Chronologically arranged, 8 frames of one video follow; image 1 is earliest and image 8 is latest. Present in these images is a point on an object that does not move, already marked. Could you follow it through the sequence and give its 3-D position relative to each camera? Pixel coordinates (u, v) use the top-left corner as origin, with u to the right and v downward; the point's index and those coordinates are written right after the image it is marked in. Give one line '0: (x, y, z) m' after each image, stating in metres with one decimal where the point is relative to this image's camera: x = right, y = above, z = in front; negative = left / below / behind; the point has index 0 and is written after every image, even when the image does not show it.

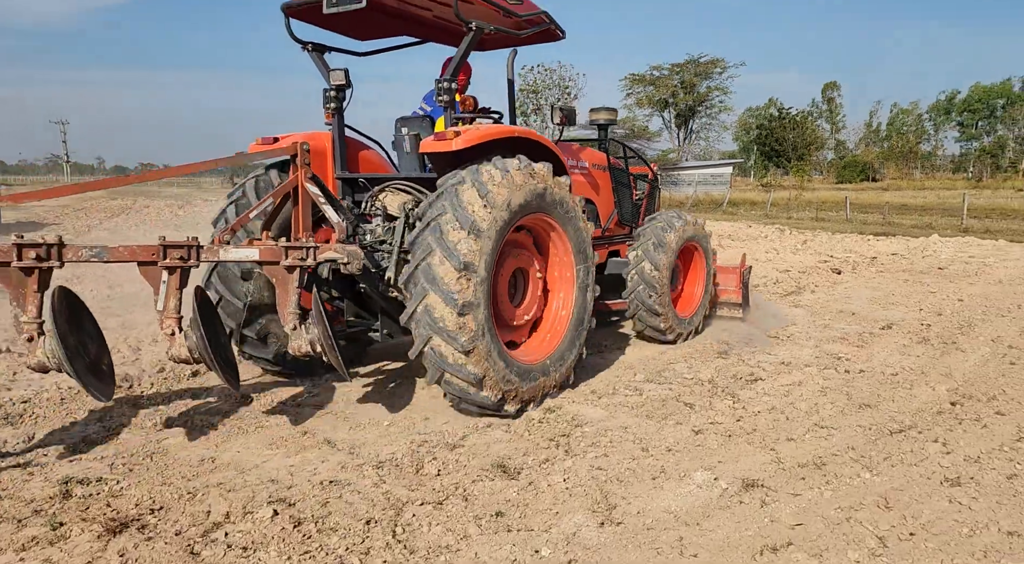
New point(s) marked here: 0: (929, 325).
0: (+3.0, -0.3, +4.6) m
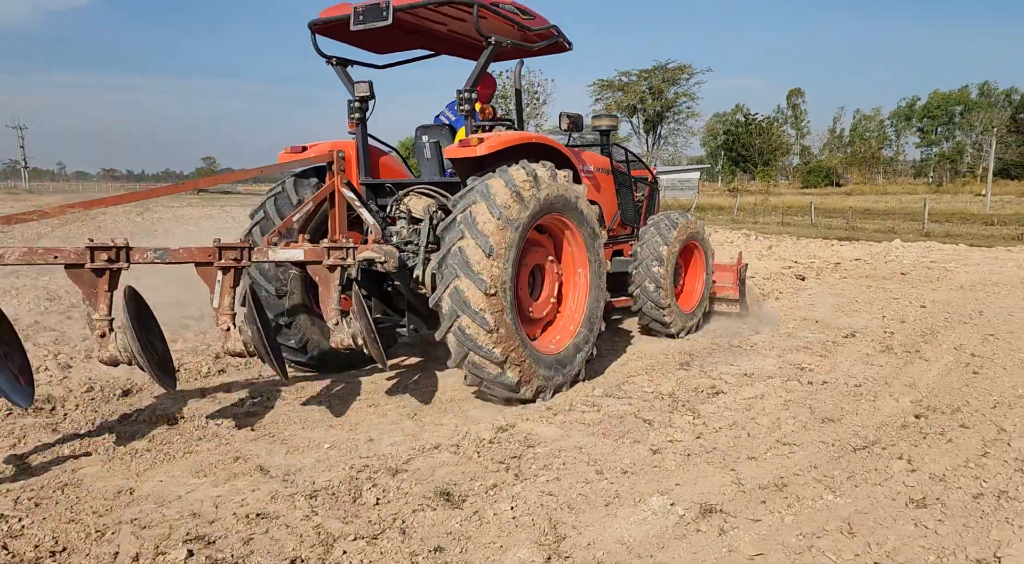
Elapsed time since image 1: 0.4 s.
0: (+2.7, -0.4, +4.5) m
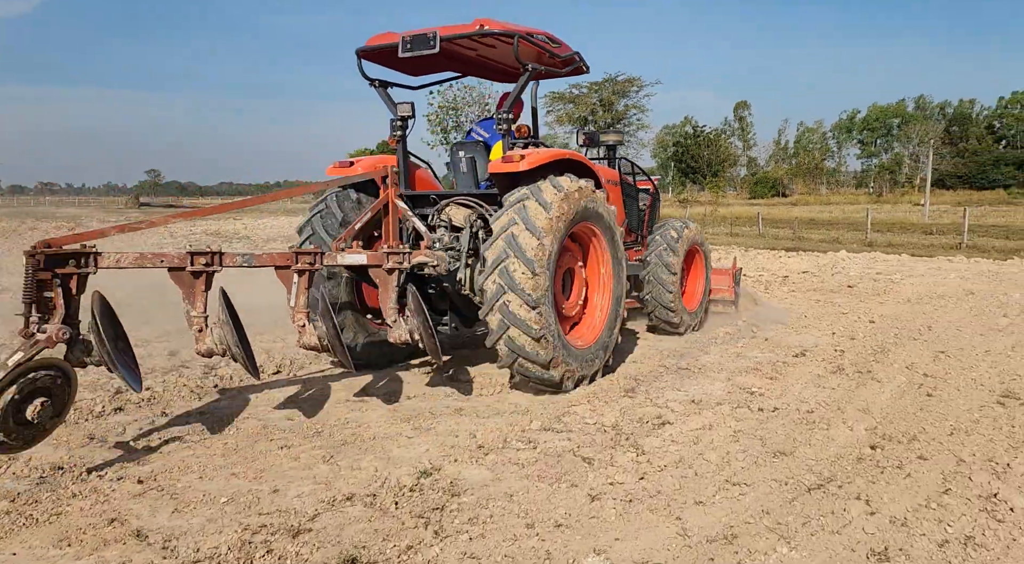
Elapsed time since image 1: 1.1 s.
0: (+2.3, -0.5, +4.4) m
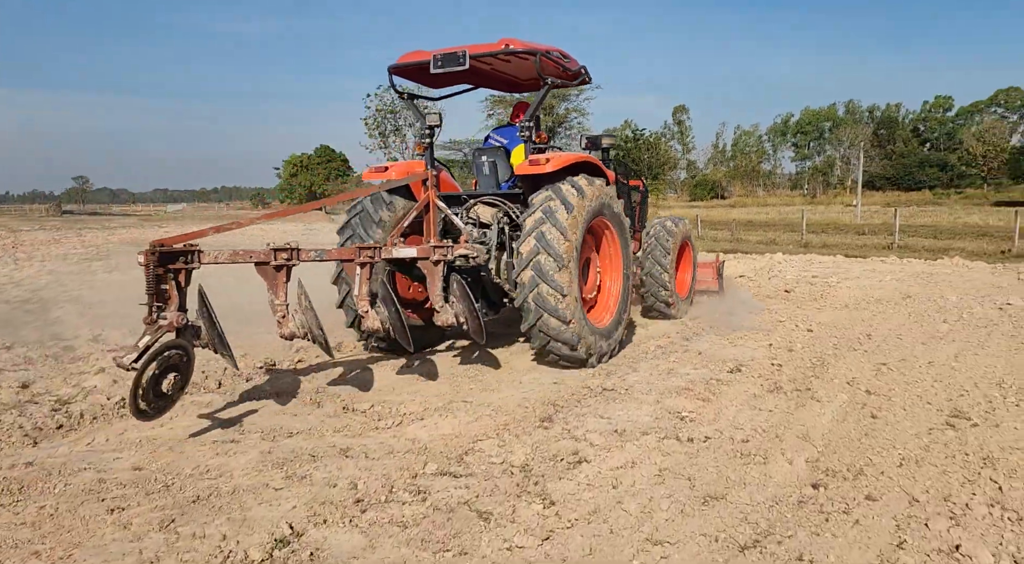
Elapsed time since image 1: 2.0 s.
0: (+1.7, -0.5, +4.0) m
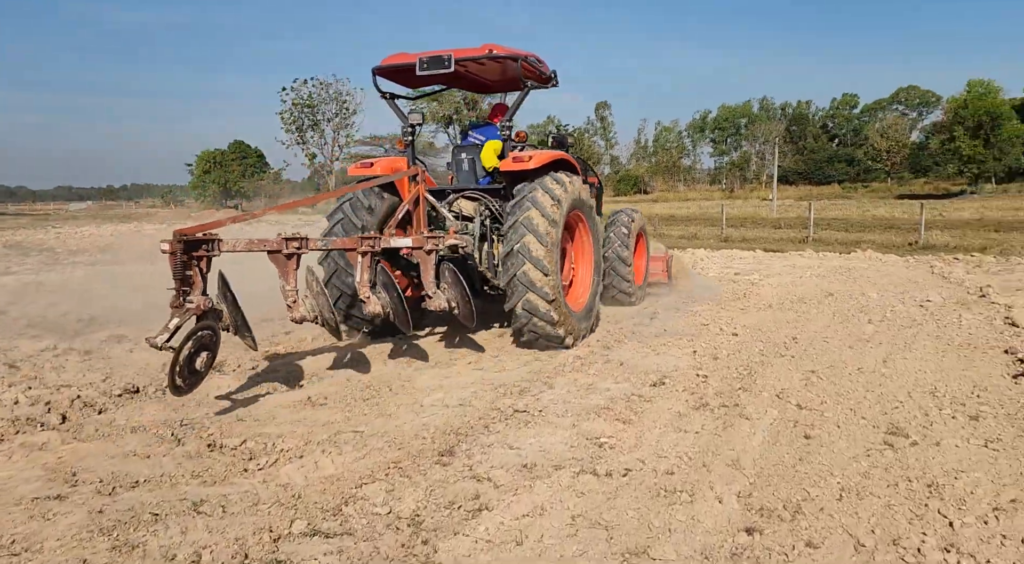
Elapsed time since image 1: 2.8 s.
0: (+1.1, -0.6, +3.7) m
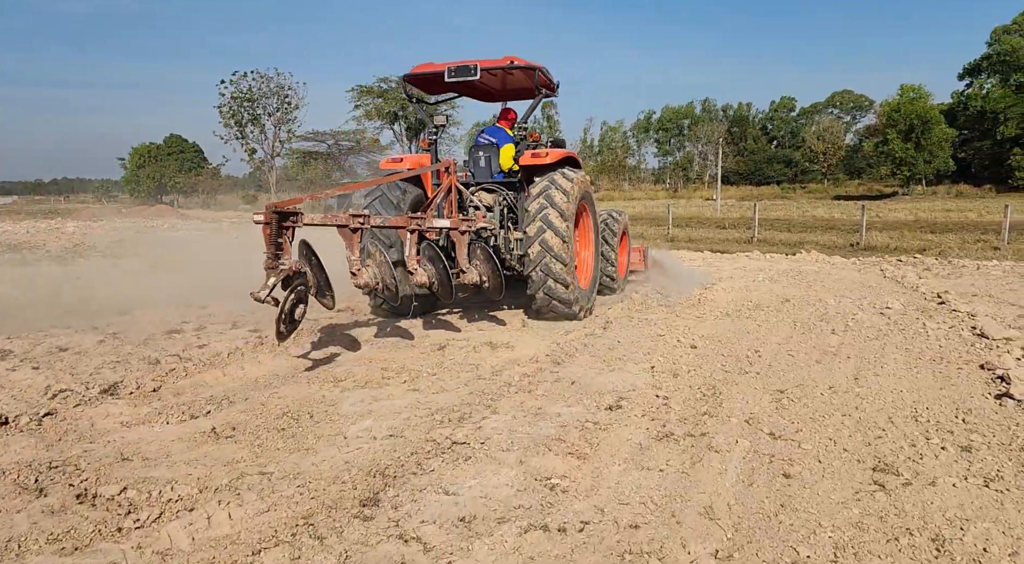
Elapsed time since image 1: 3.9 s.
0: (+0.8, -0.6, +3.3) m
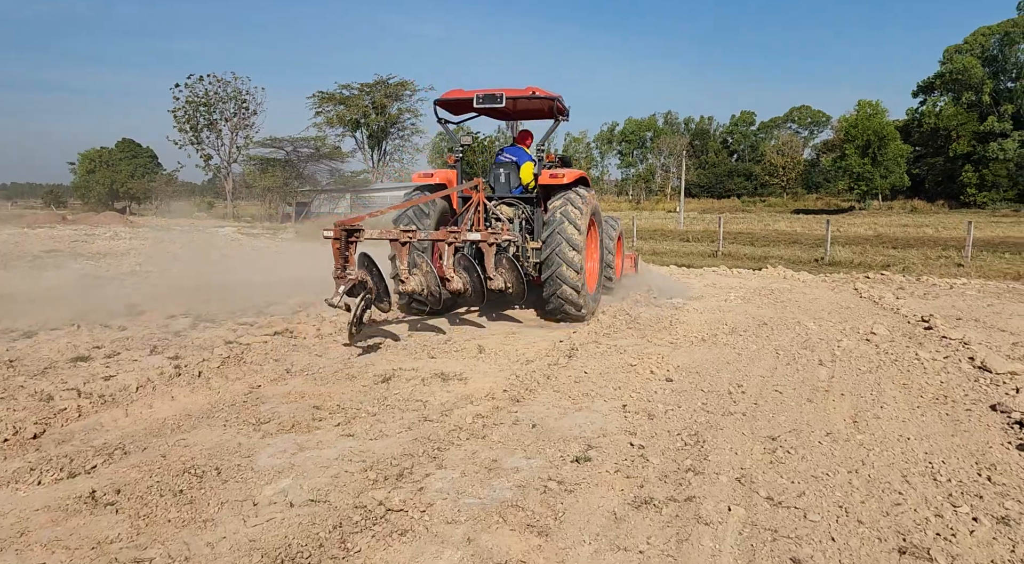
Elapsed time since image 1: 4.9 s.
0: (+0.6, -0.7, +2.8) m
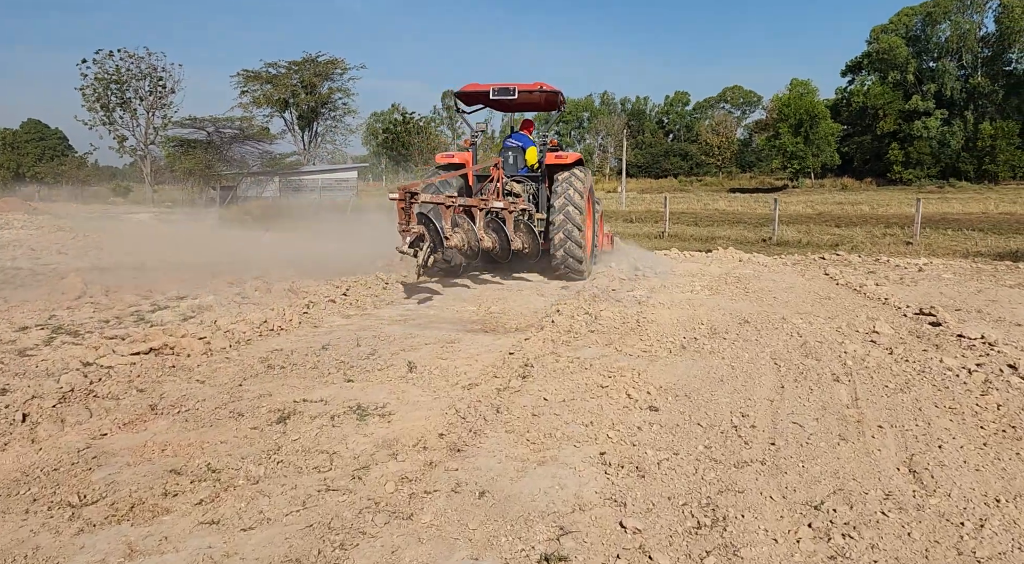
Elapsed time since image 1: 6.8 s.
0: (+0.4, -0.8, +1.9) m
